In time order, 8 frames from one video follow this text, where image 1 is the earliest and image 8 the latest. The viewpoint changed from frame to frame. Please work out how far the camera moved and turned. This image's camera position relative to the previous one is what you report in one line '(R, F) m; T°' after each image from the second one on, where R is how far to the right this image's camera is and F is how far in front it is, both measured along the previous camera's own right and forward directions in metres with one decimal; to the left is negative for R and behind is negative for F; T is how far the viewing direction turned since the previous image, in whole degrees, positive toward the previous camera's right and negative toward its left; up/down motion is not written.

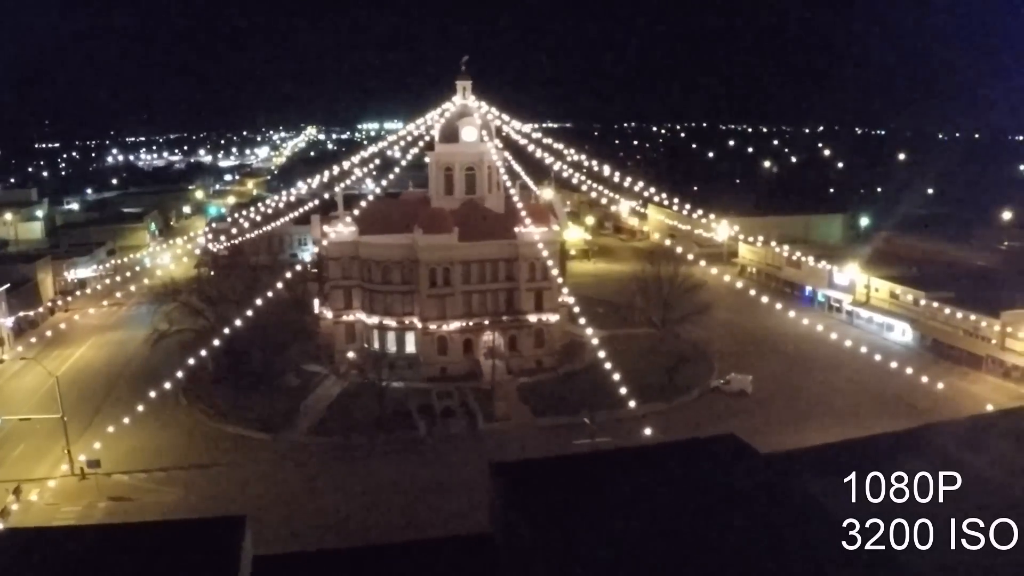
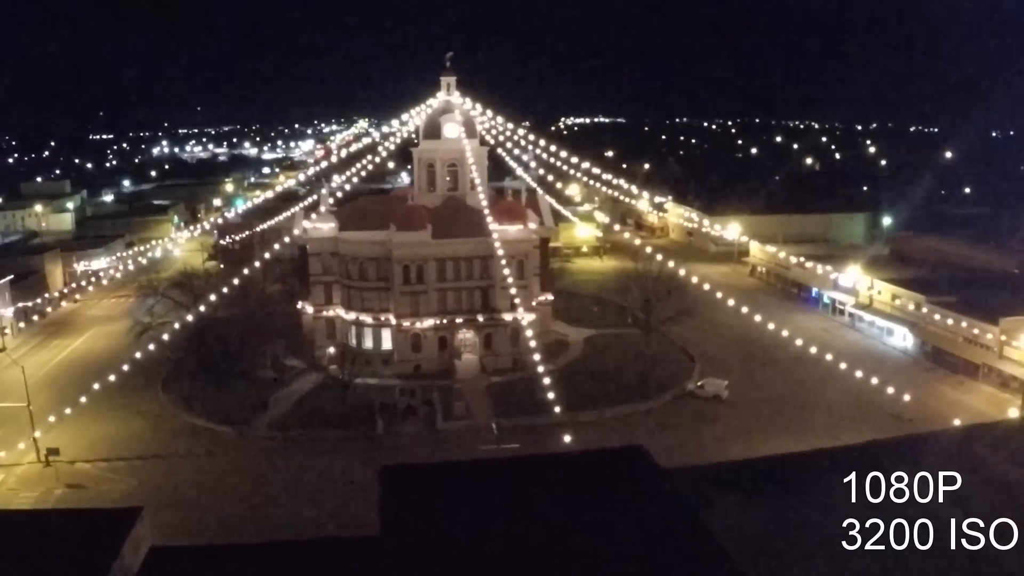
(+2.1, +0.2) m; -4°
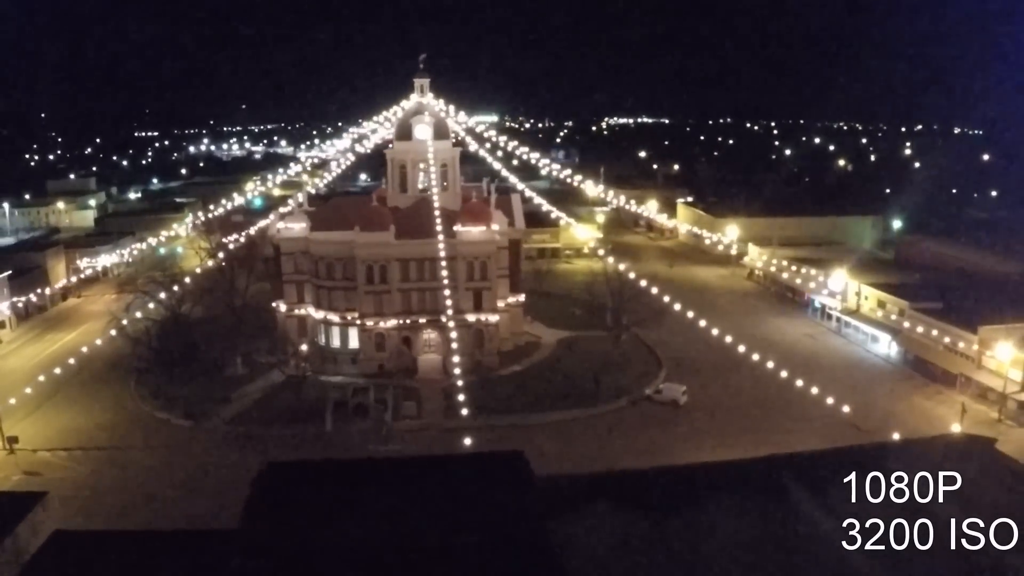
(+2.2, 0.0) m; -3°
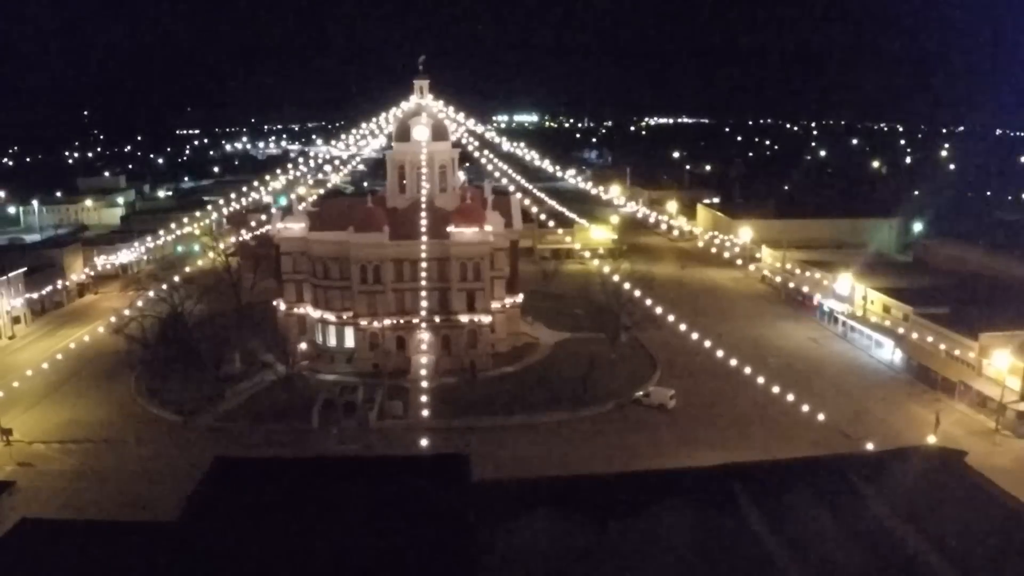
(+1.2, 0.0) m; -3°
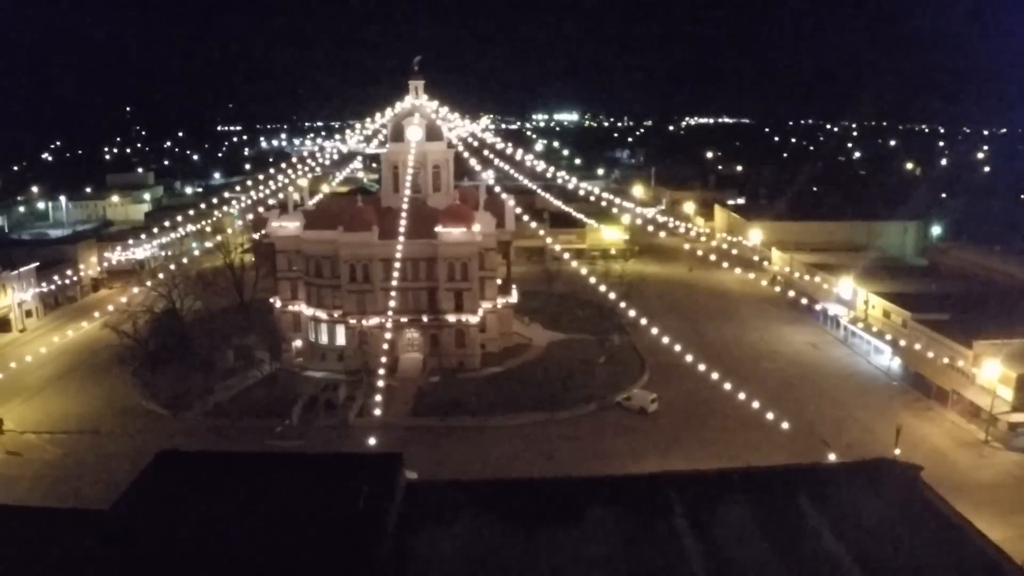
(+1.4, 0.0) m; -3°
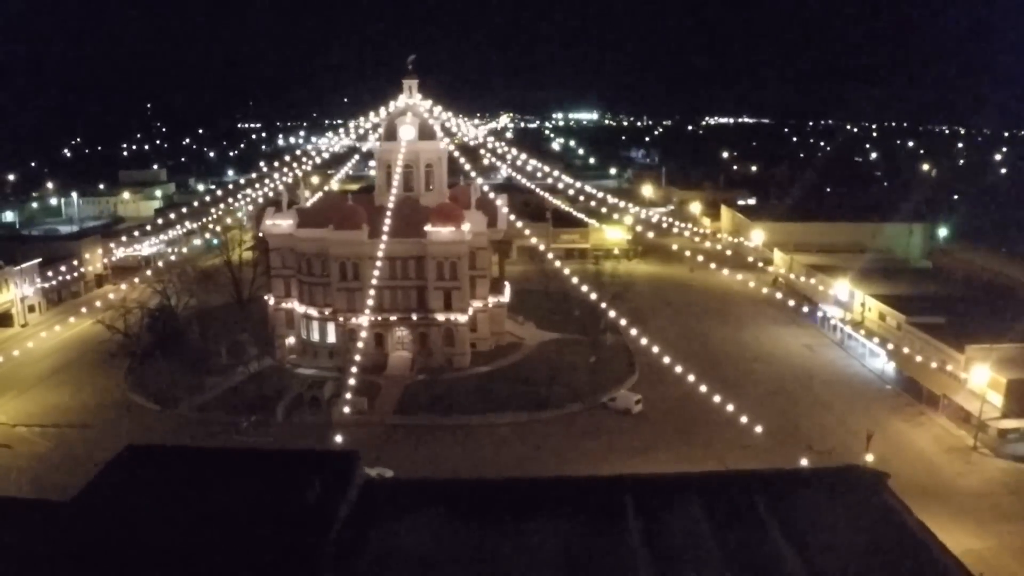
(+0.8, 0.0) m; -1°
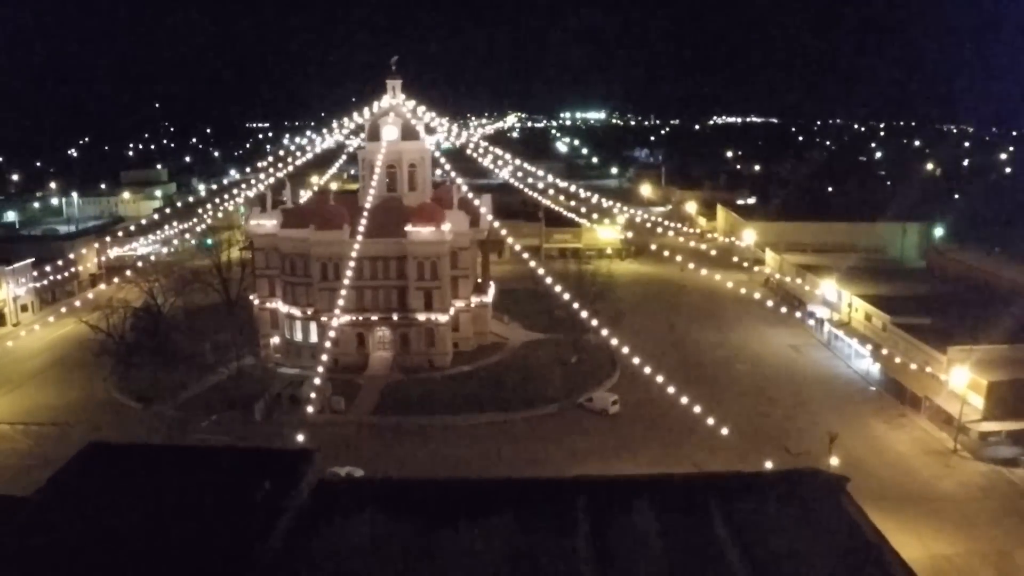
(+0.8, 0.0) m; -1°
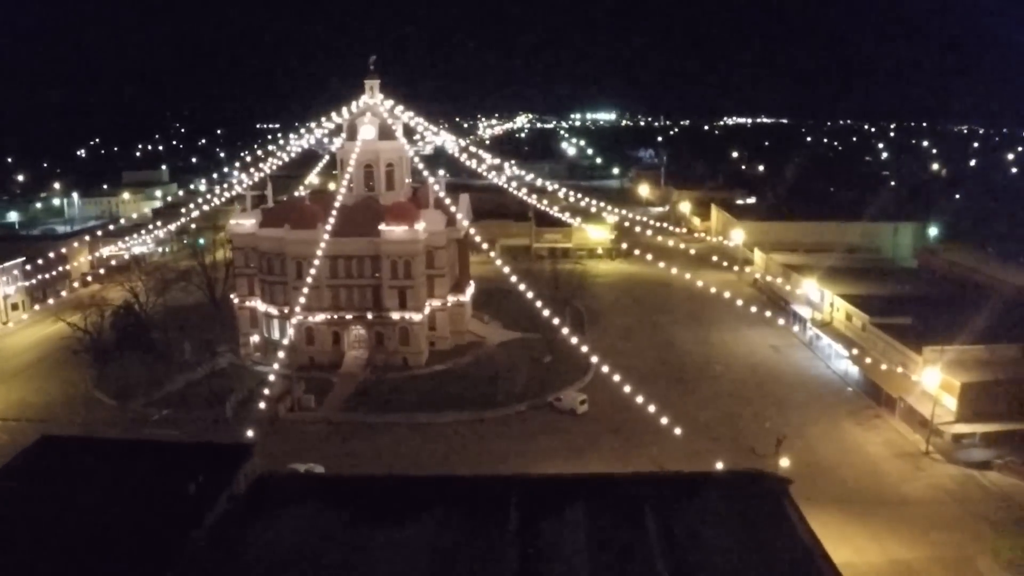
(+1.0, 0.0) m; -1°
